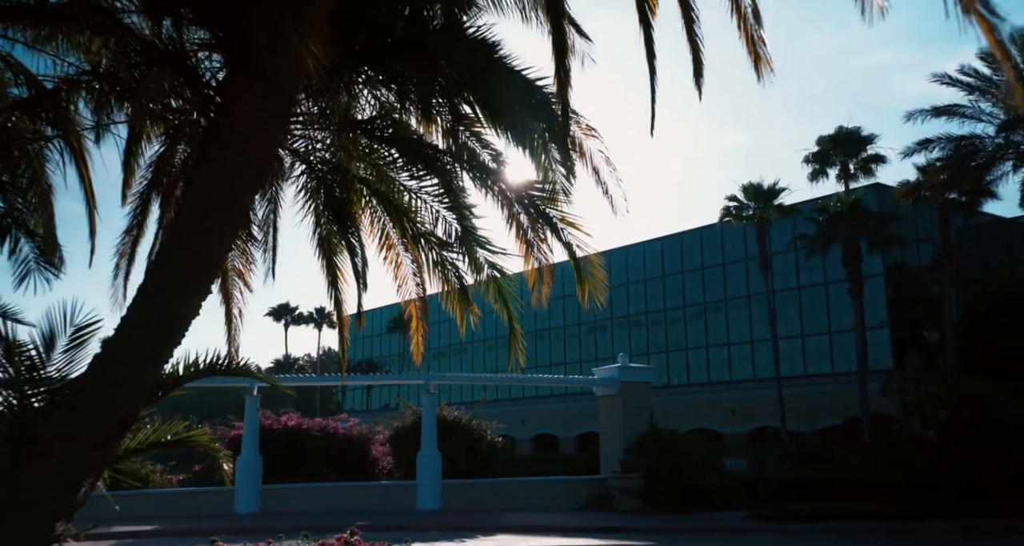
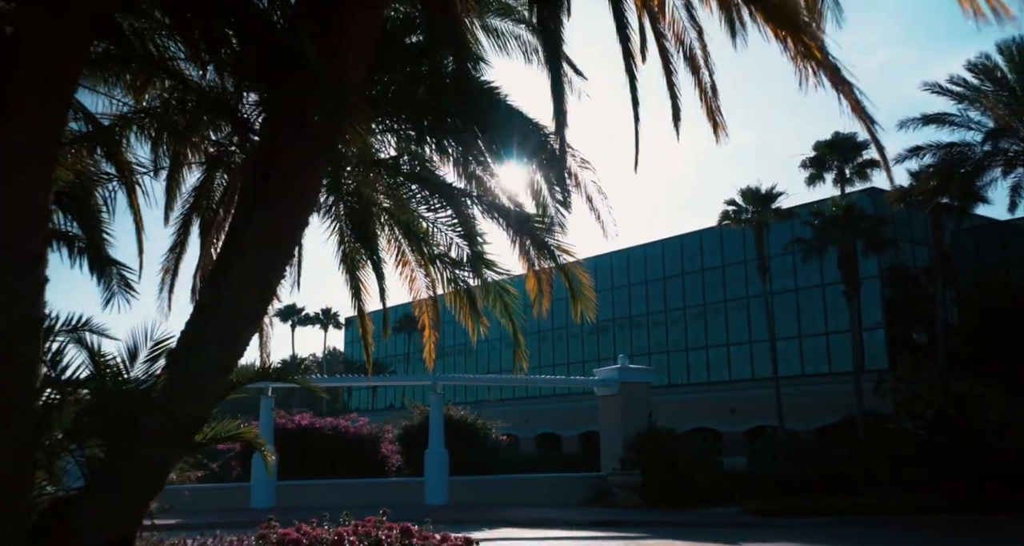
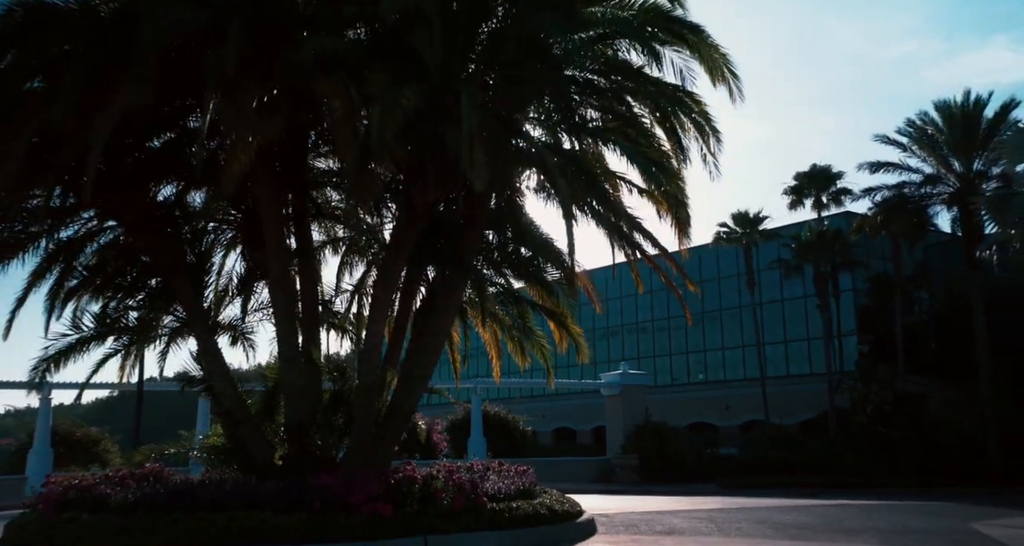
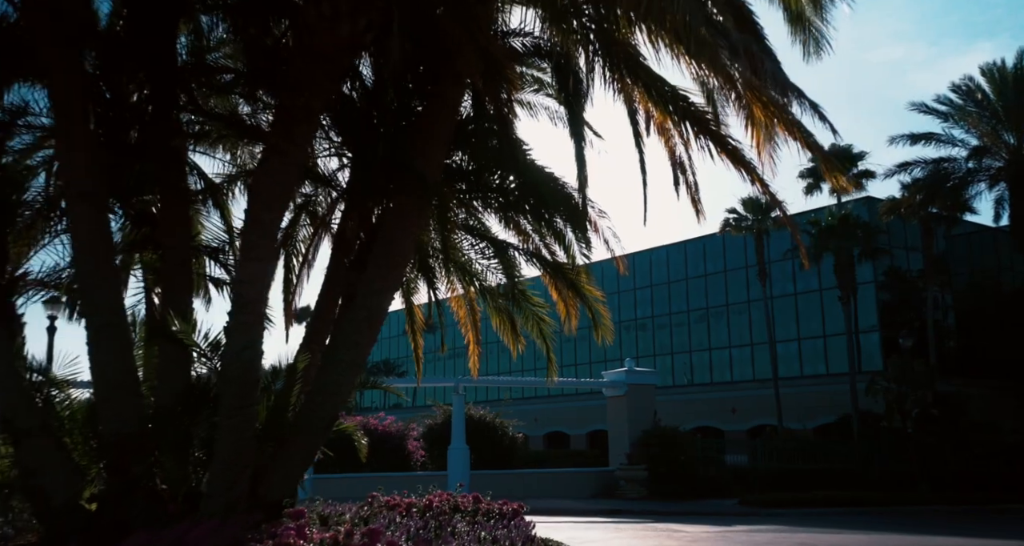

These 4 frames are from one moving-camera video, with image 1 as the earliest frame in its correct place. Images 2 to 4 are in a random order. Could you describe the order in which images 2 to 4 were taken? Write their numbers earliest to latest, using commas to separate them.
2, 4, 3
